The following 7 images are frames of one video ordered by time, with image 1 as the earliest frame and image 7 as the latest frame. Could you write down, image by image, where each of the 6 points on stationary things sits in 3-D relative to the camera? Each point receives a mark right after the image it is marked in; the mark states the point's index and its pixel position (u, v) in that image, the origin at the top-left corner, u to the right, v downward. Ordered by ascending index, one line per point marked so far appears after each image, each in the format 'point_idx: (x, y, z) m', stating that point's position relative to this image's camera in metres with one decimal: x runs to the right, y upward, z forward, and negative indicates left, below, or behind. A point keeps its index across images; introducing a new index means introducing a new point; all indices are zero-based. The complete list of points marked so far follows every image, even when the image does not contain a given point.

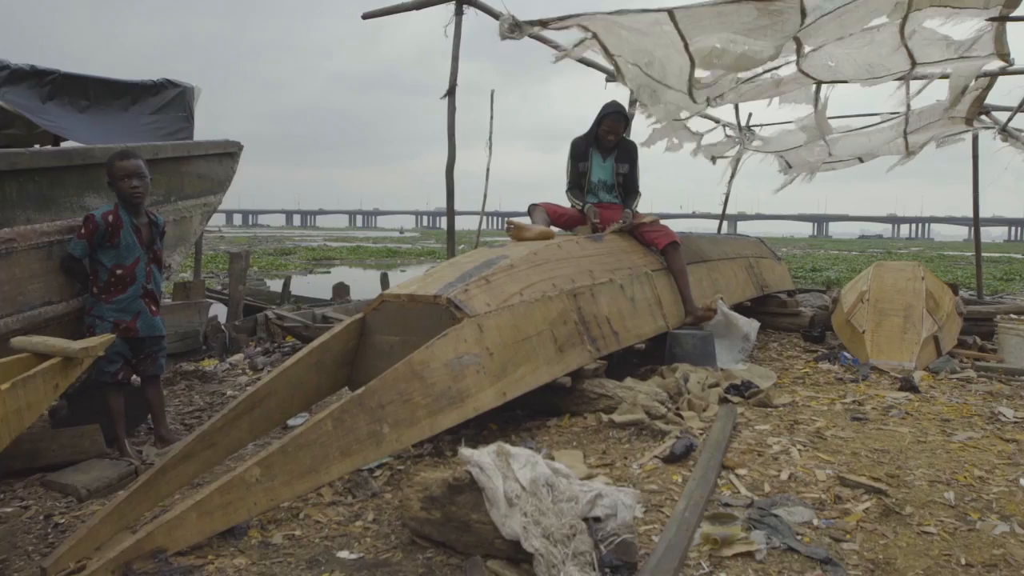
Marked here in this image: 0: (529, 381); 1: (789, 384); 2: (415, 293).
0: (+0.1, -0.5, +4.0) m
1: (+1.9, -0.7, +5.2) m
2: (-0.5, 0.0, +4.1) m
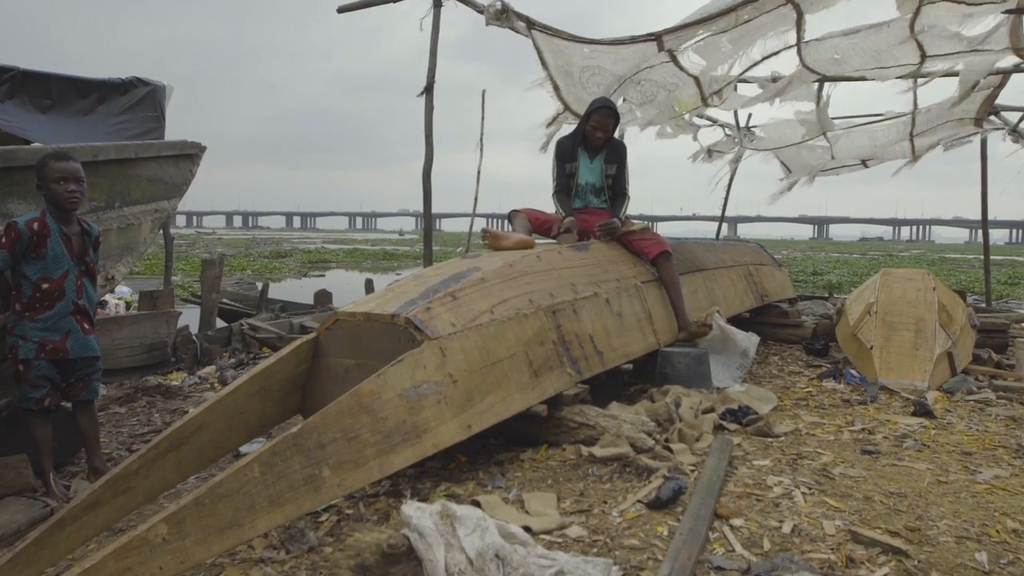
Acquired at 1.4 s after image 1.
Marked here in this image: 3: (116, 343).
0: (-0.1, -0.6, +3.5) m
1: (+1.8, -0.8, +4.8) m
2: (-0.7, -0.1, +3.6) m
3: (-3.8, -0.5, +7.2) m
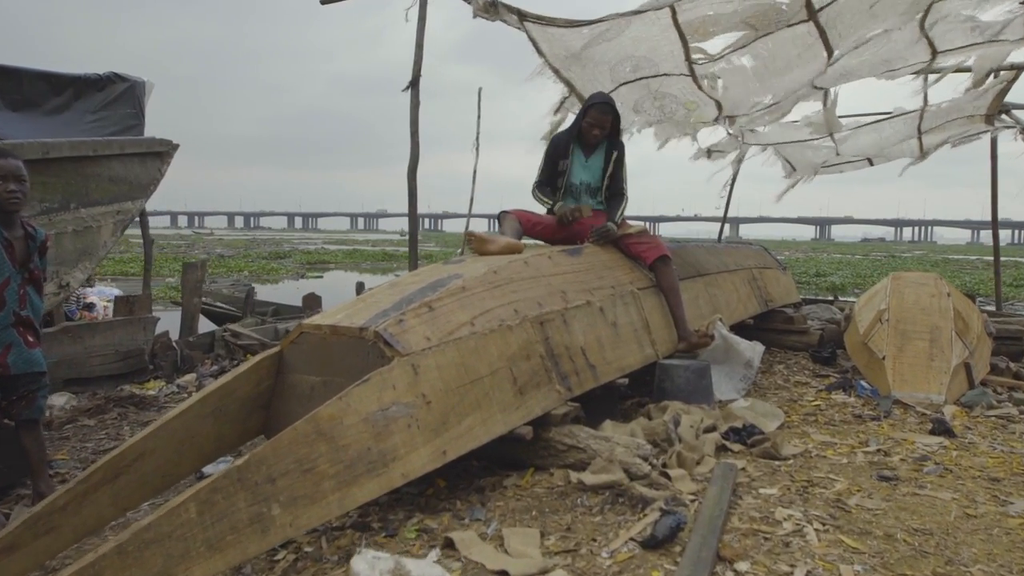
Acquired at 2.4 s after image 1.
0: (-0.1, -0.6, +3.2) m
1: (+1.7, -0.8, +4.4) m
2: (-0.8, -0.1, +3.3) m
3: (-3.9, -0.6, +6.9) m
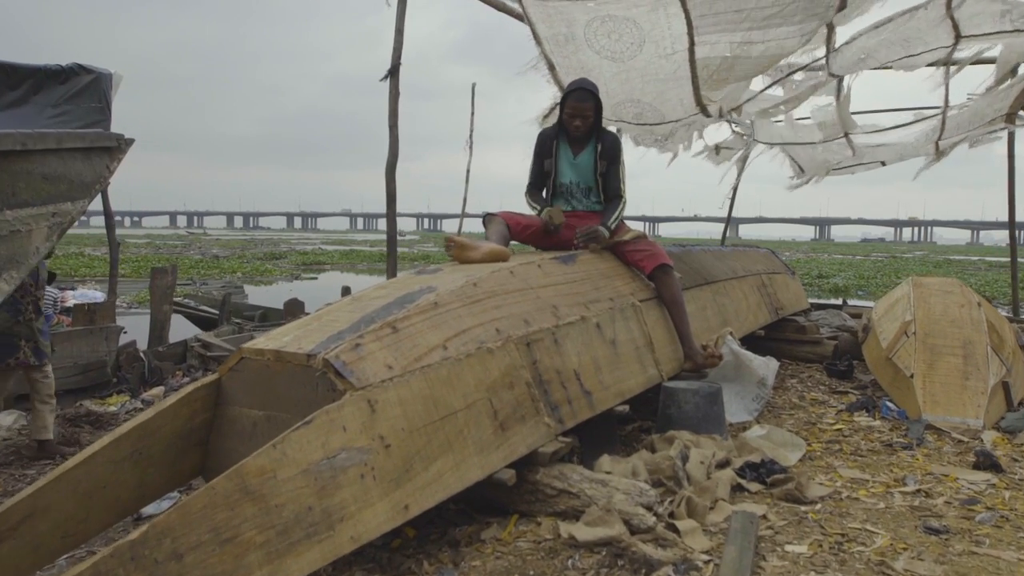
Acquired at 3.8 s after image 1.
0: (-0.2, -0.7, +2.7) m
1: (+1.6, -0.9, +3.9) m
2: (-0.8, -0.2, +2.8) m
3: (-4.0, -0.6, +6.4) m
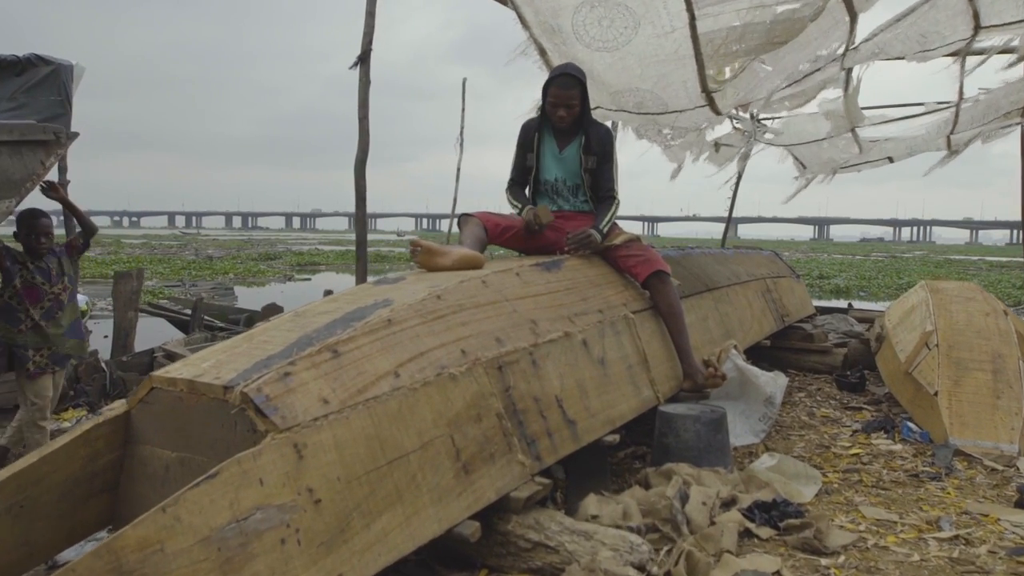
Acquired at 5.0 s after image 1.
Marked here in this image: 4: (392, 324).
0: (-0.3, -0.7, +2.2) m
1: (+1.5, -0.9, +3.4) m
2: (-1.0, -0.3, +2.3) m
3: (-4.1, -0.7, +5.9) m
4: (-0.4, -0.1, +2.6) m
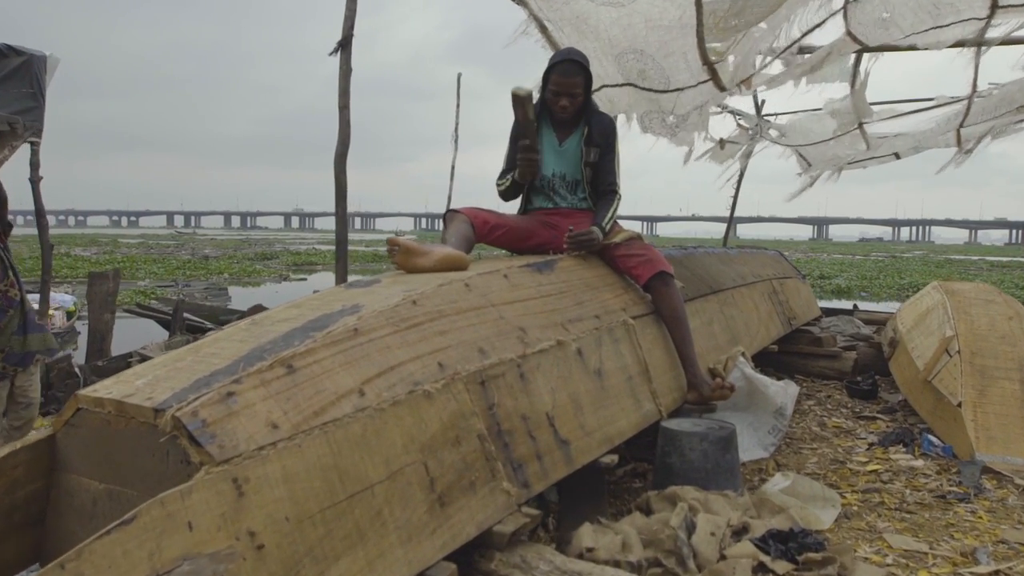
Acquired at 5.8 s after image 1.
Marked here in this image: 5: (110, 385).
0: (-0.4, -0.7, +1.9) m
1: (+1.5, -0.9, +3.1) m
2: (-1.0, -0.3, +2.0) m
3: (-4.1, -0.7, +5.6) m
4: (-0.5, -0.1, +2.3) m
5: (-1.1, -0.3, +2.1) m
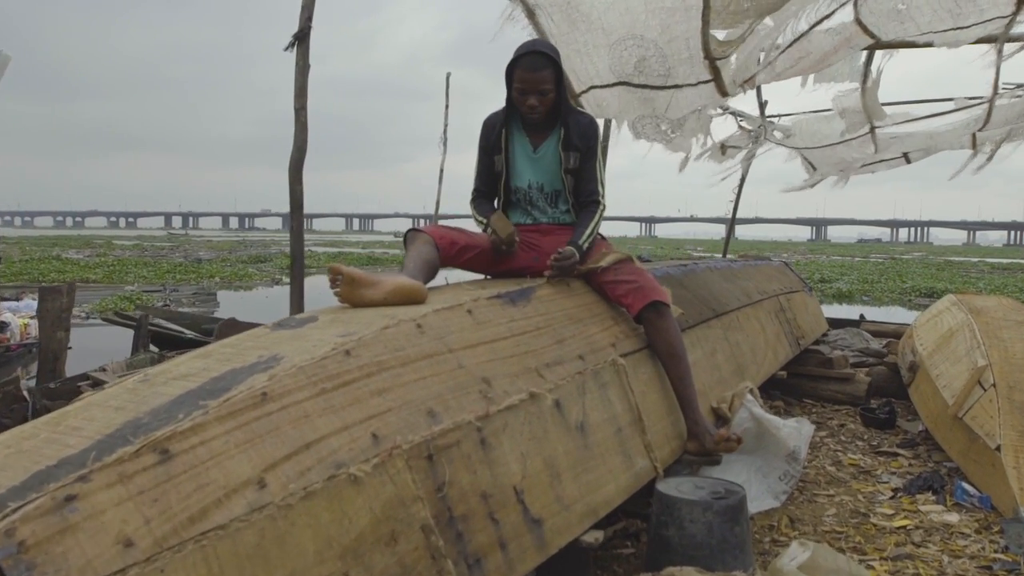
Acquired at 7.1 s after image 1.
0: (-0.5, -0.9, +1.4) m
1: (+1.3, -1.1, +2.6) m
2: (-1.1, -0.4, +1.5) m
3: (-4.3, -0.8, +5.1) m
4: (-0.6, -0.3, +1.8) m
5: (-1.2, -0.4, +1.6) m
